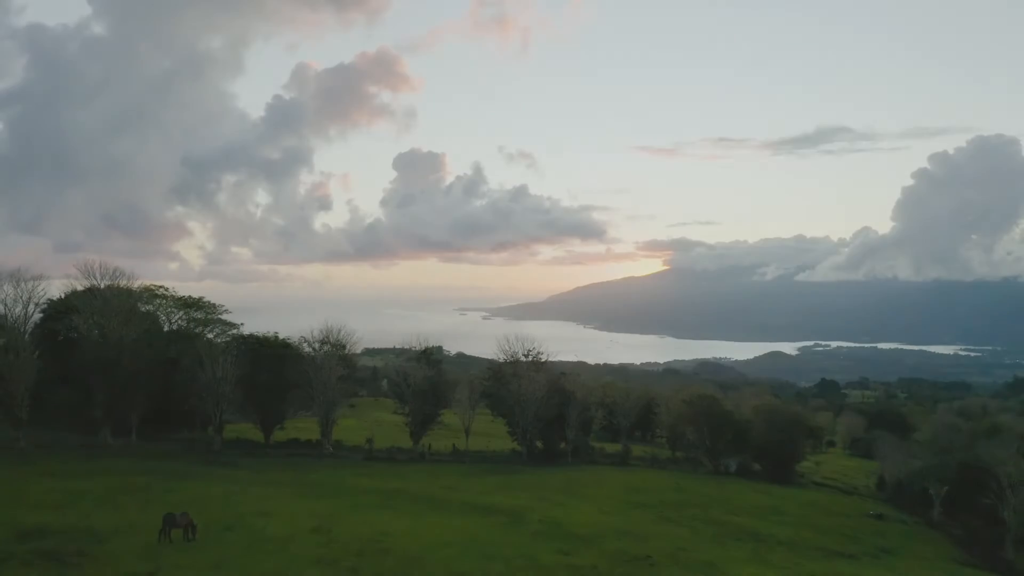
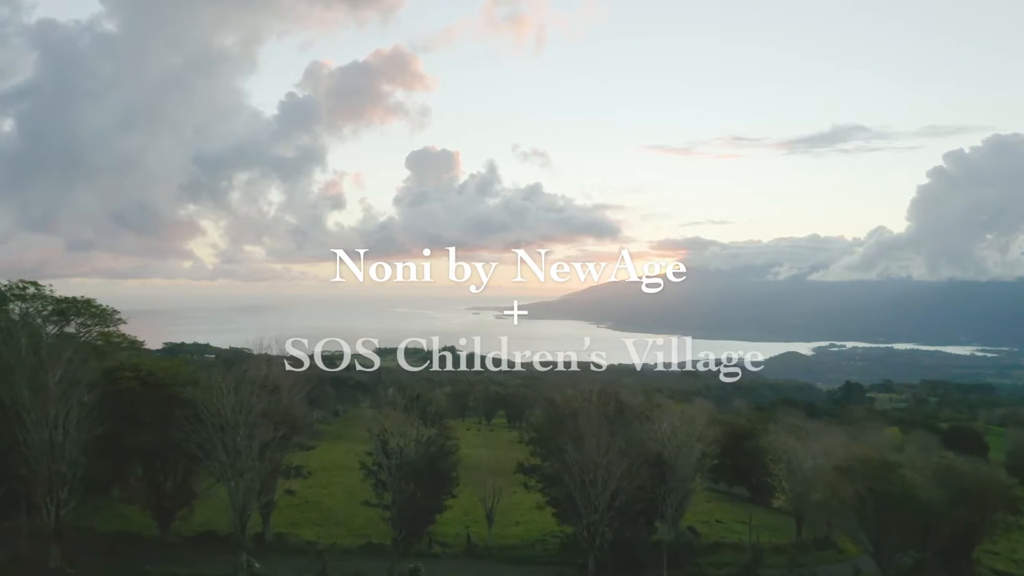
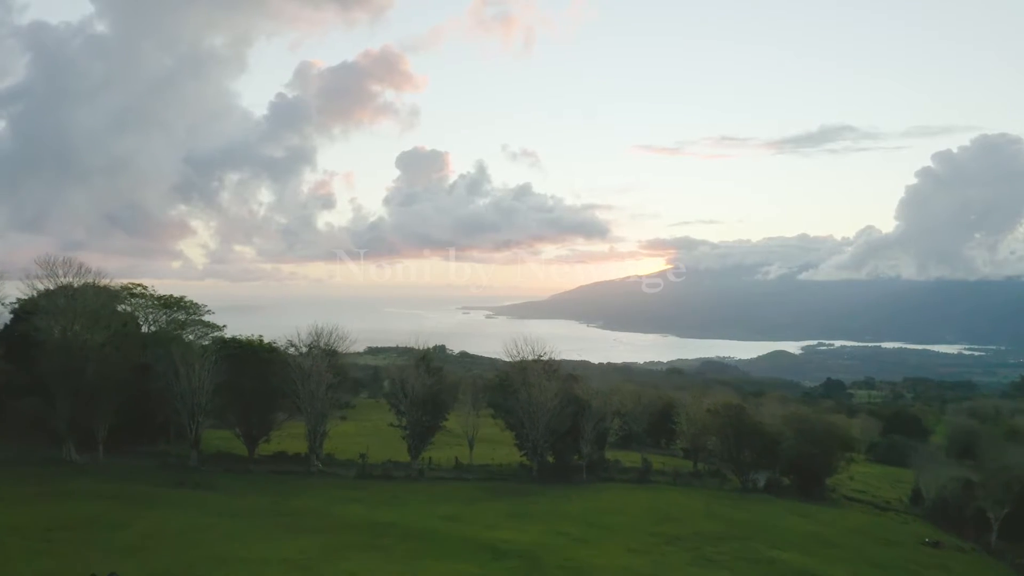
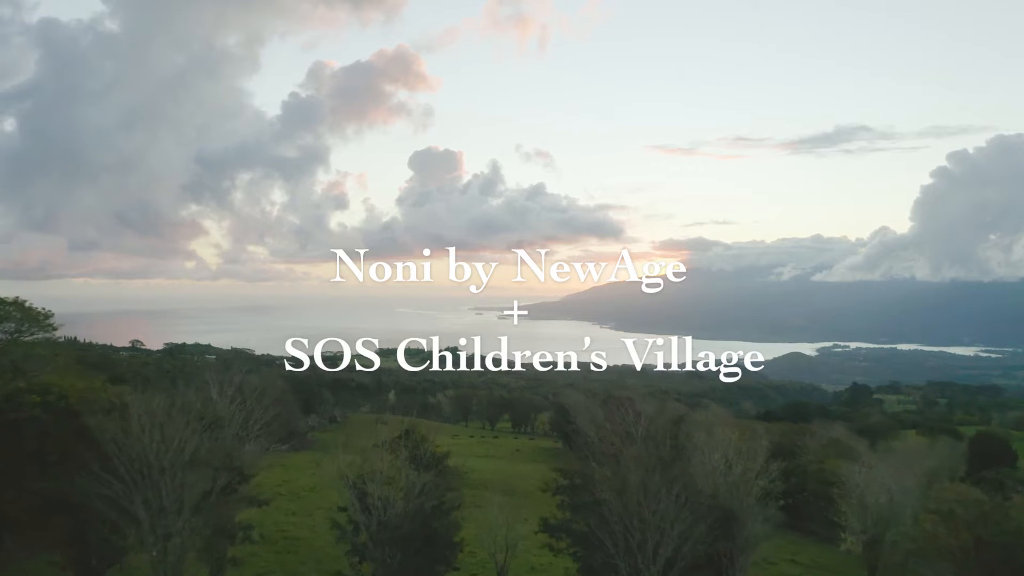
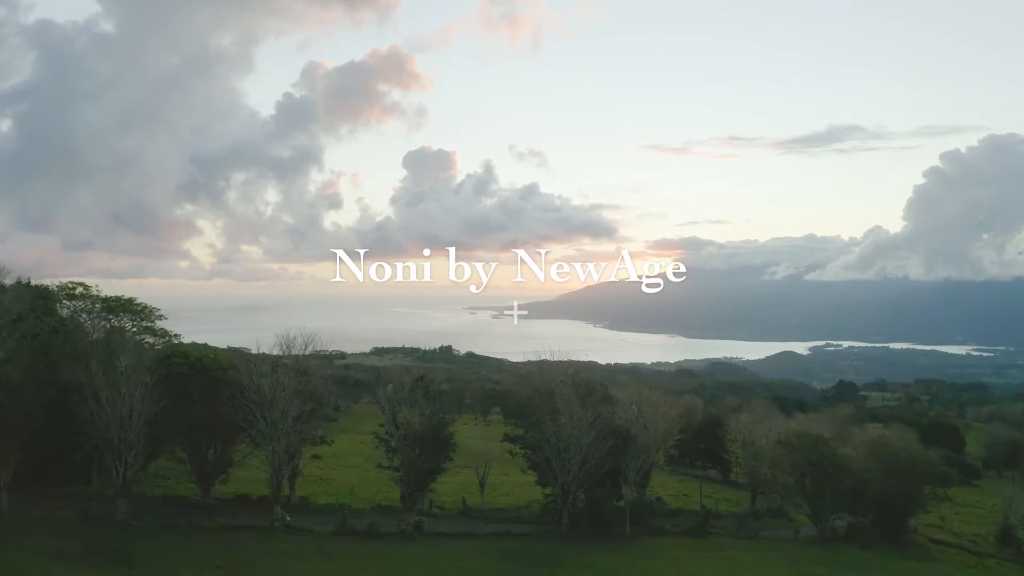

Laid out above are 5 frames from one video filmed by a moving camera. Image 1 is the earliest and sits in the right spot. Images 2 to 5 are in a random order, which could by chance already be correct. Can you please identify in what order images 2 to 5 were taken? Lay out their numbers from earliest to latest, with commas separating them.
3, 5, 2, 4
